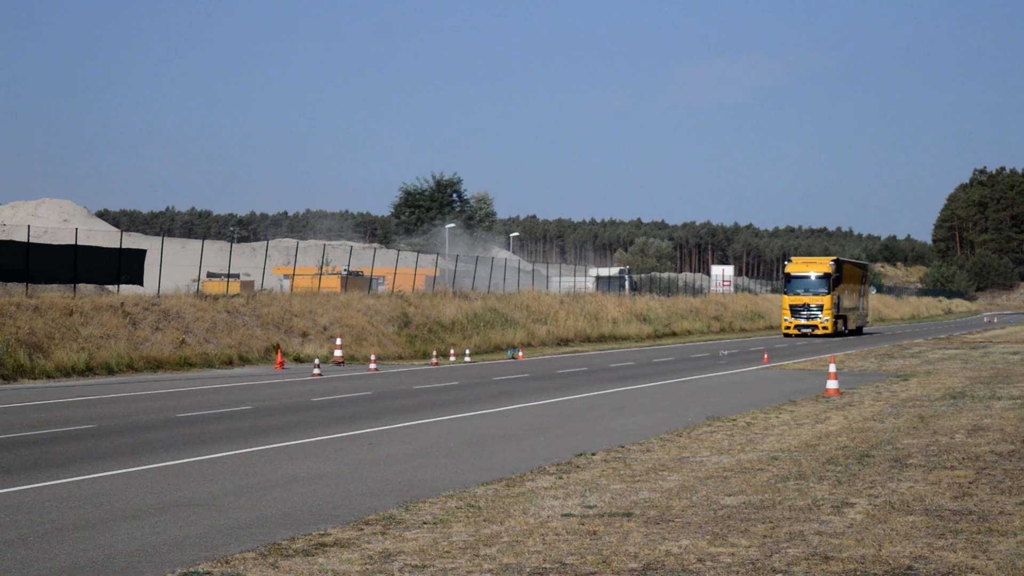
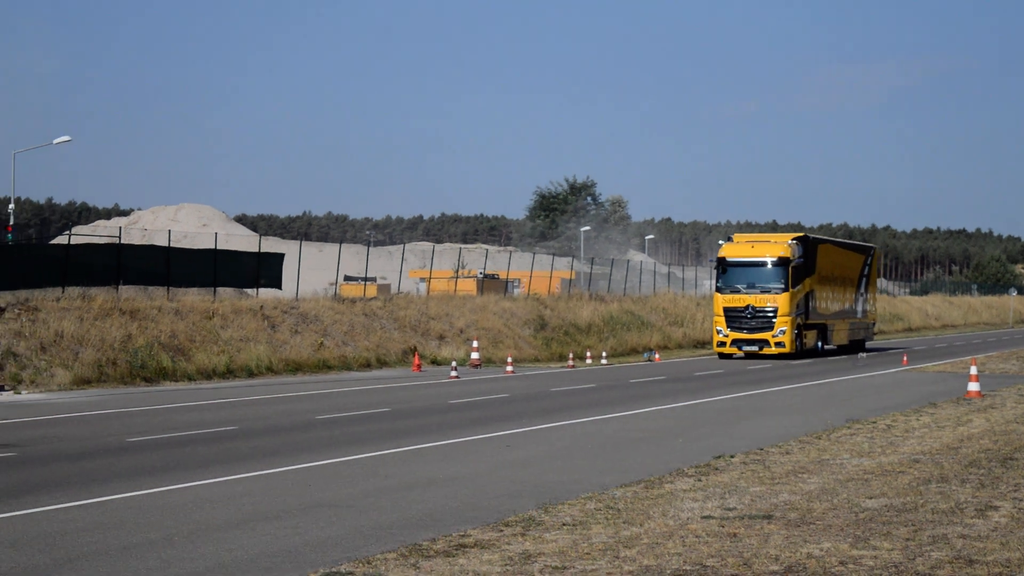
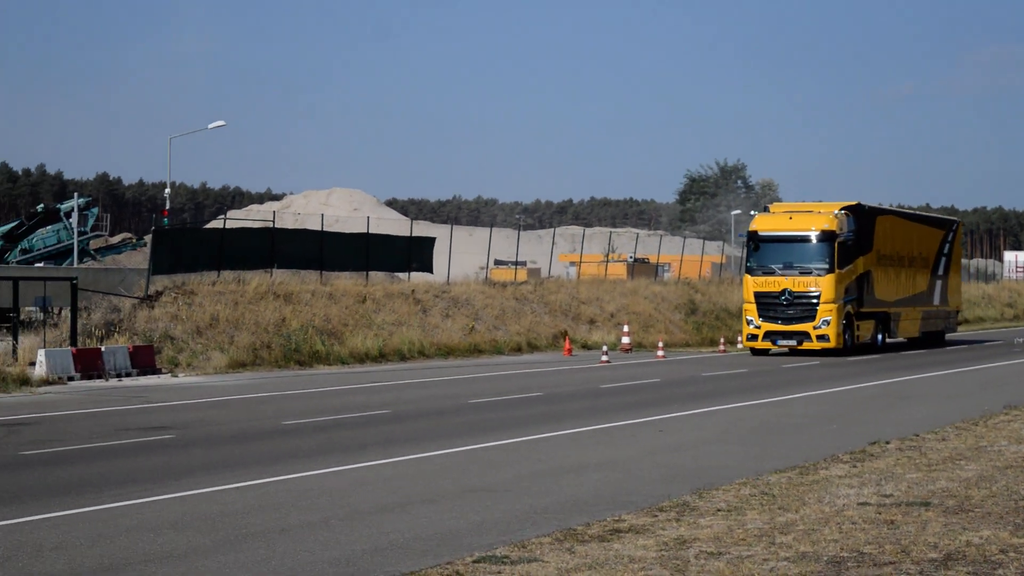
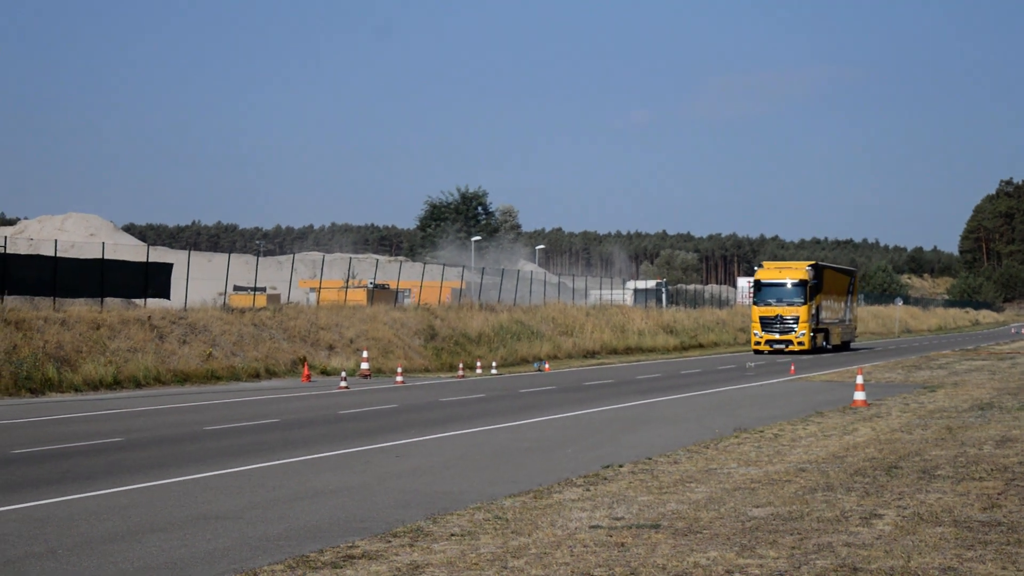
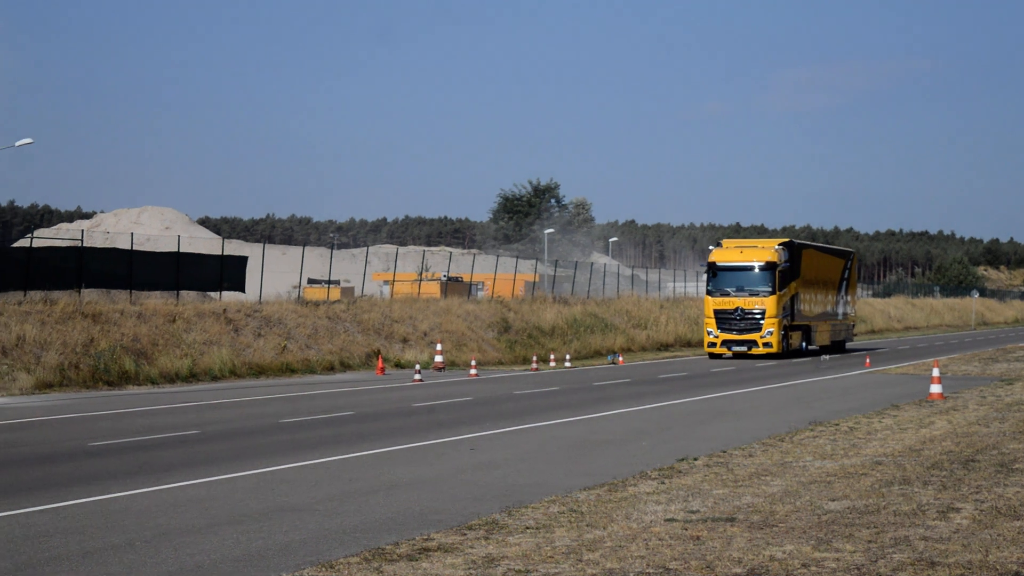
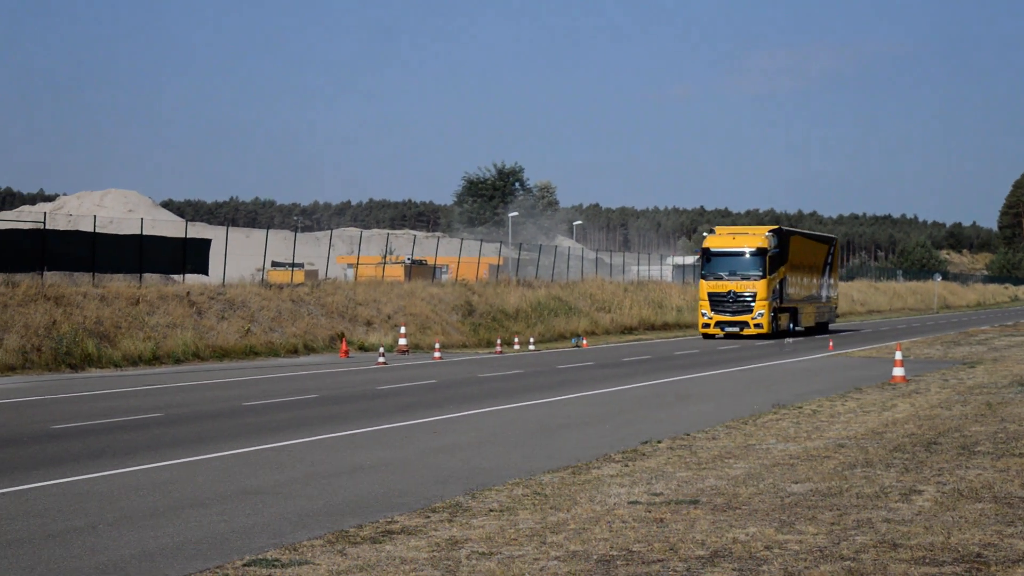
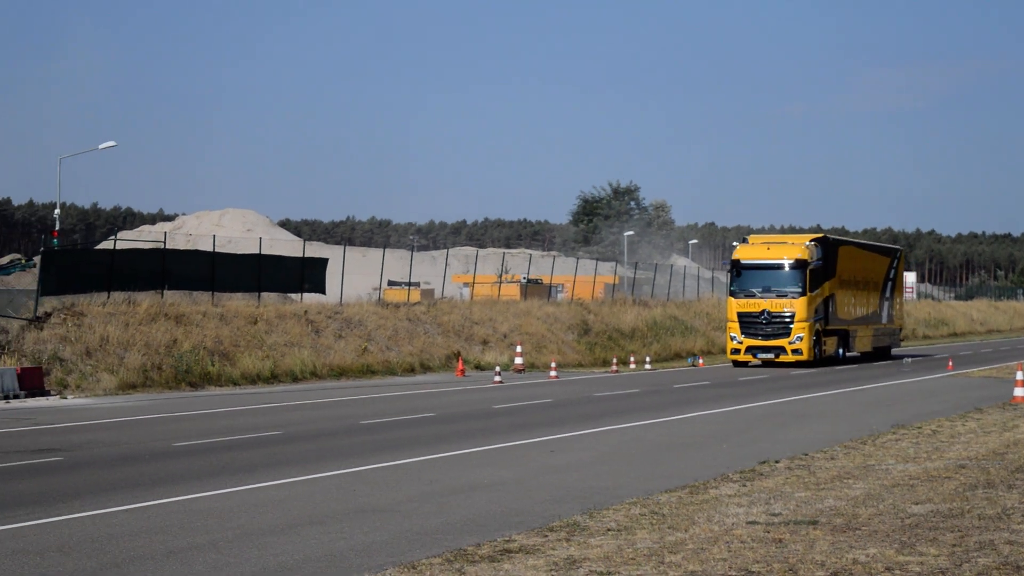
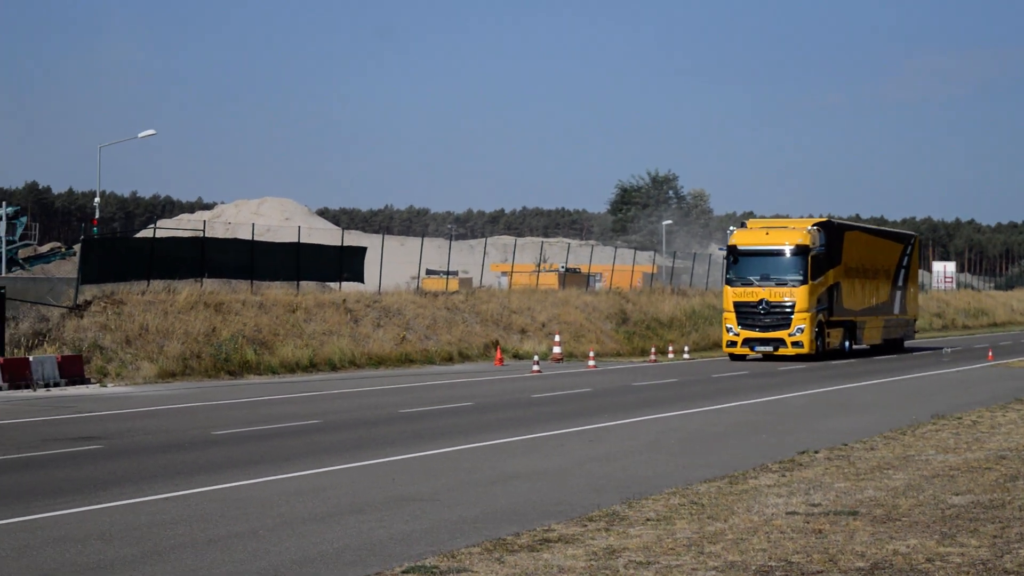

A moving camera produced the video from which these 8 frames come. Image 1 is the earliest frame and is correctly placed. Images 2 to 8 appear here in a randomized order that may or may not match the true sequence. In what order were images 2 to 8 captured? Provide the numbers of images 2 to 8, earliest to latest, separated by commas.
4, 6, 5, 2, 7, 8, 3
